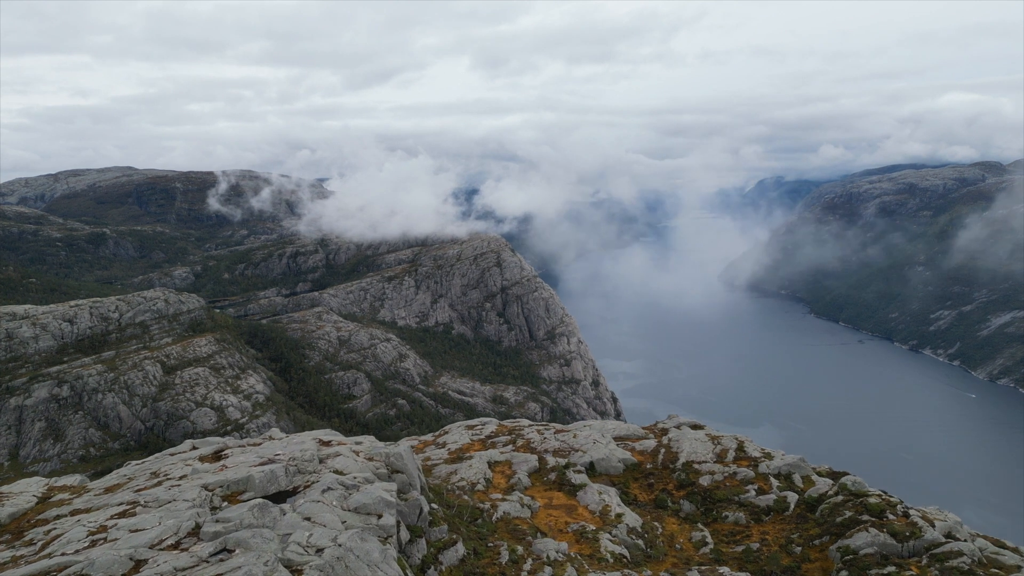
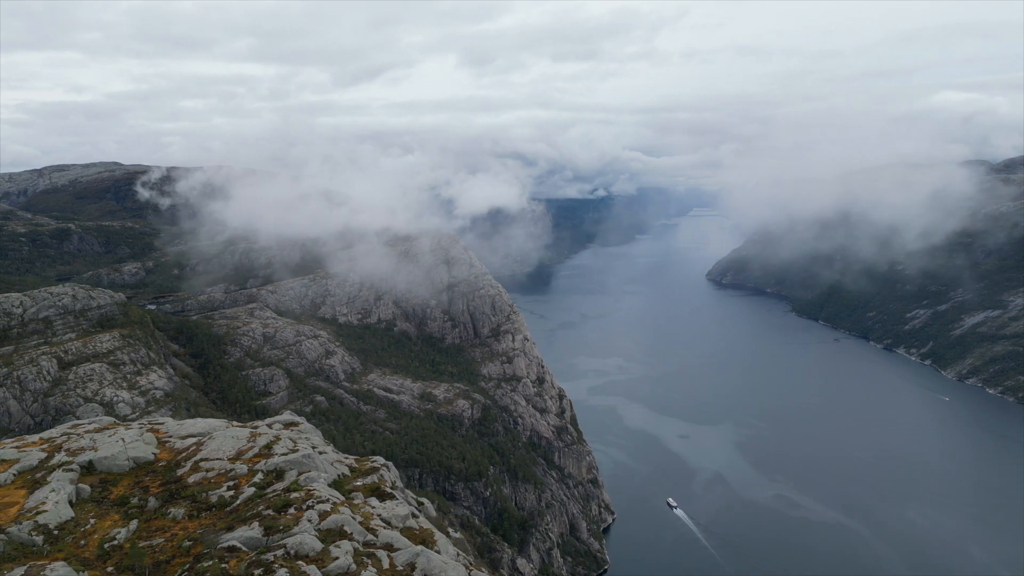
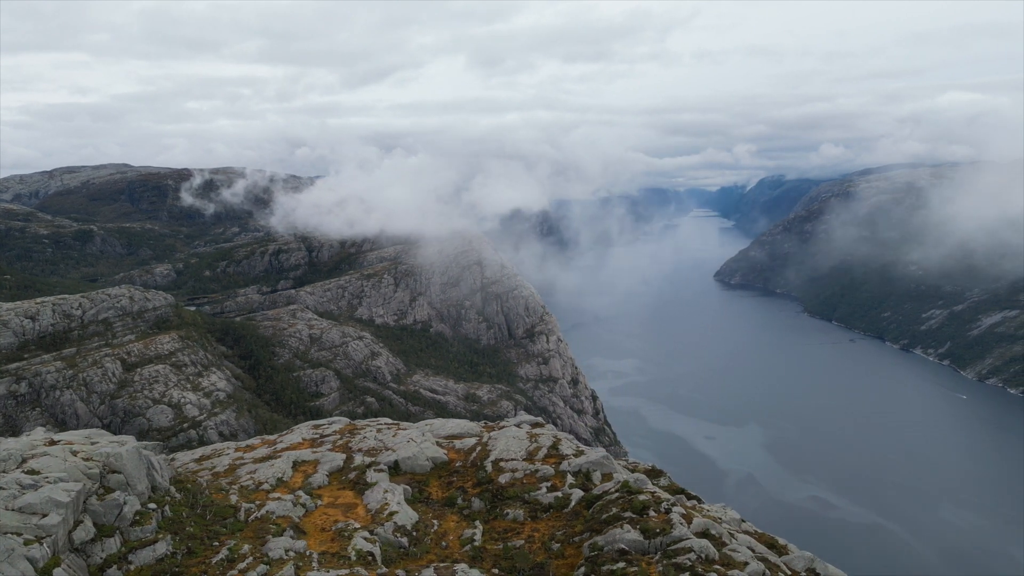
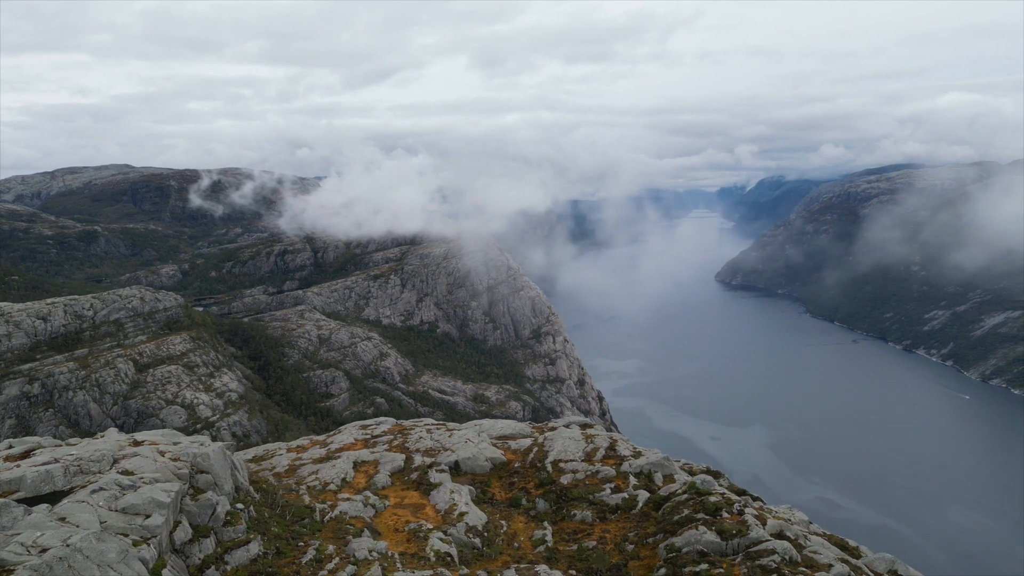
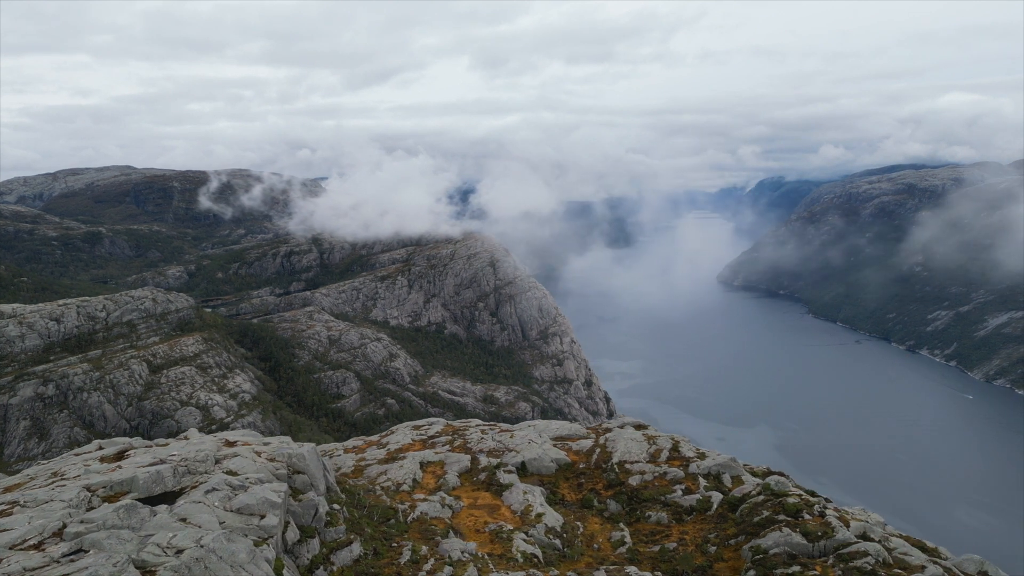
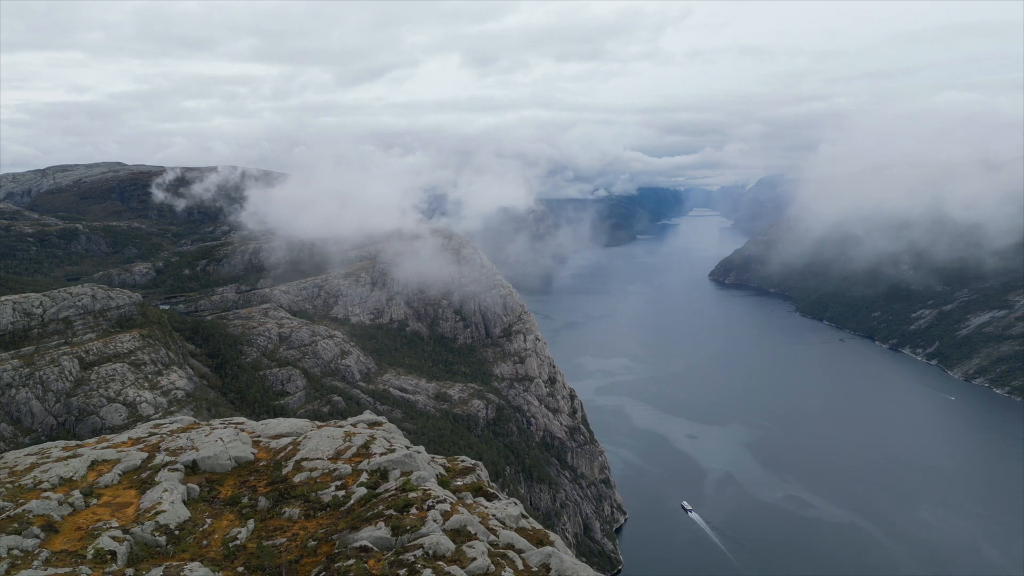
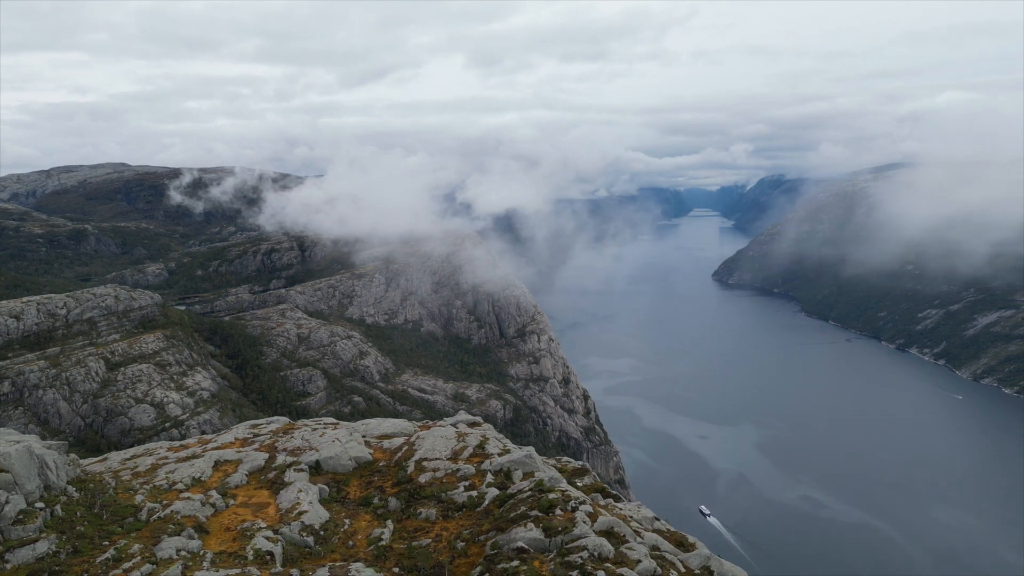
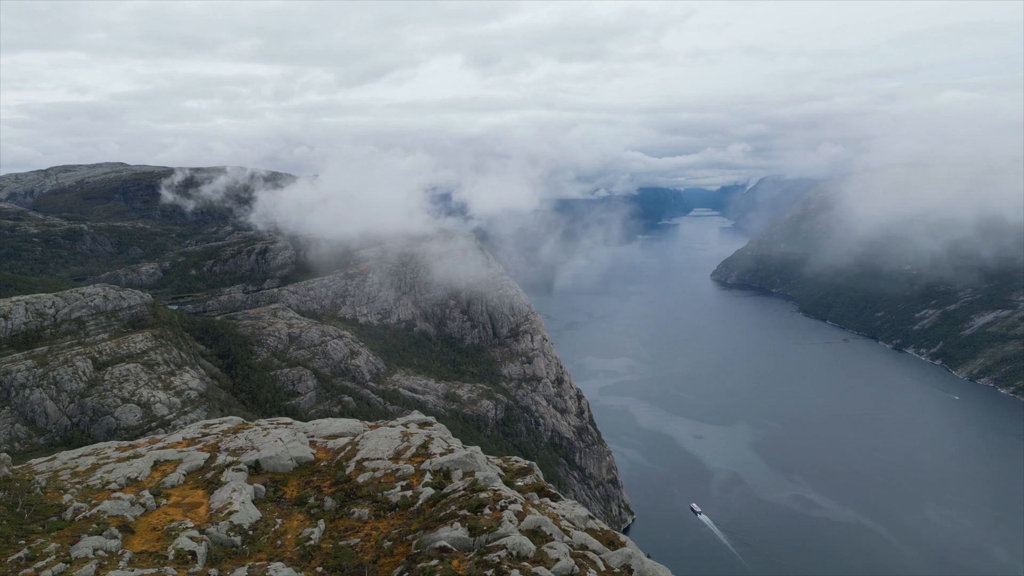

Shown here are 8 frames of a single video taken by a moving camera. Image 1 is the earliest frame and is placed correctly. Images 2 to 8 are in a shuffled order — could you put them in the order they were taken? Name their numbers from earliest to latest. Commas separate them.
5, 4, 3, 7, 8, 6, 2
